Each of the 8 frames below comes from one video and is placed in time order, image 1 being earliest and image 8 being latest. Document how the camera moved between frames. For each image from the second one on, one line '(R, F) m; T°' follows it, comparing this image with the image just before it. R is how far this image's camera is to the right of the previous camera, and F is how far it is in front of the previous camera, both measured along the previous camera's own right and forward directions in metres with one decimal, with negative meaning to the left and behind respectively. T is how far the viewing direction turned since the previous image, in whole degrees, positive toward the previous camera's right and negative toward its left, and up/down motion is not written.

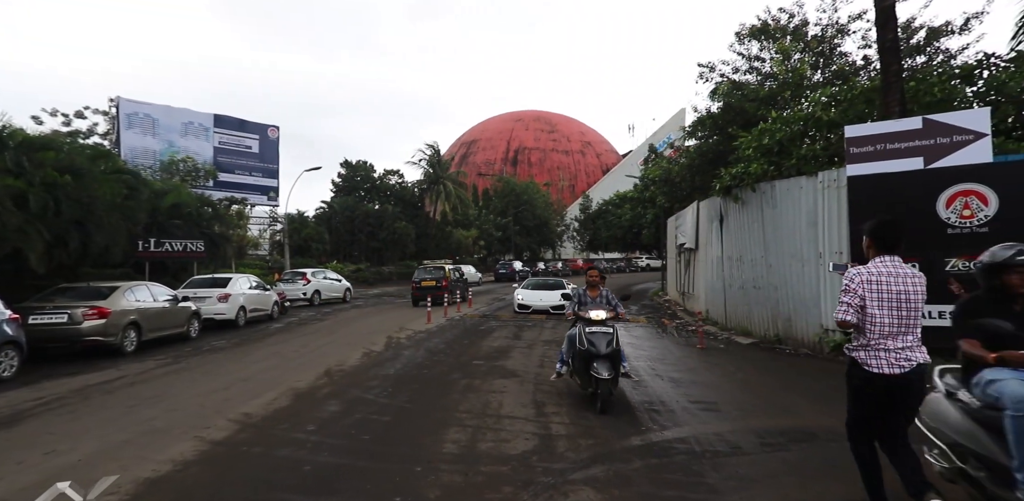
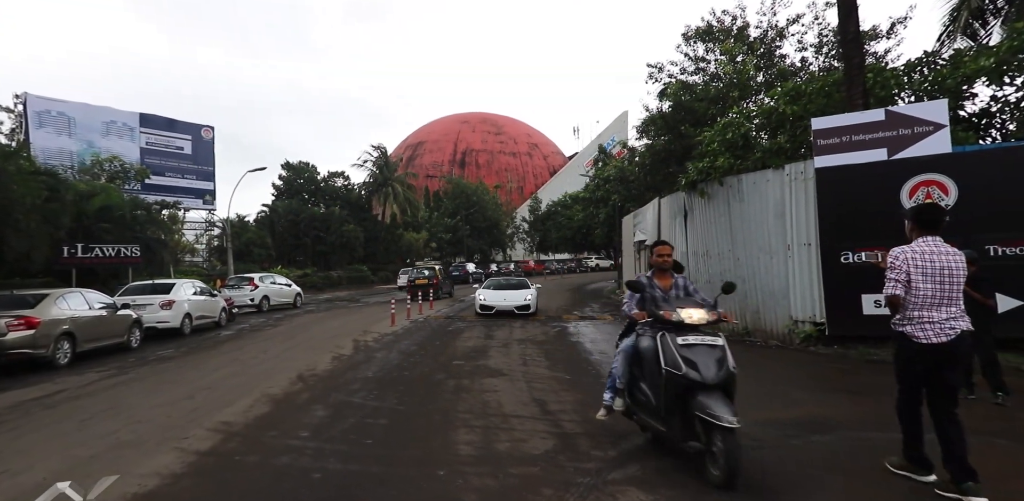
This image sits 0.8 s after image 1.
(-0.6, +0.3) m; +6°
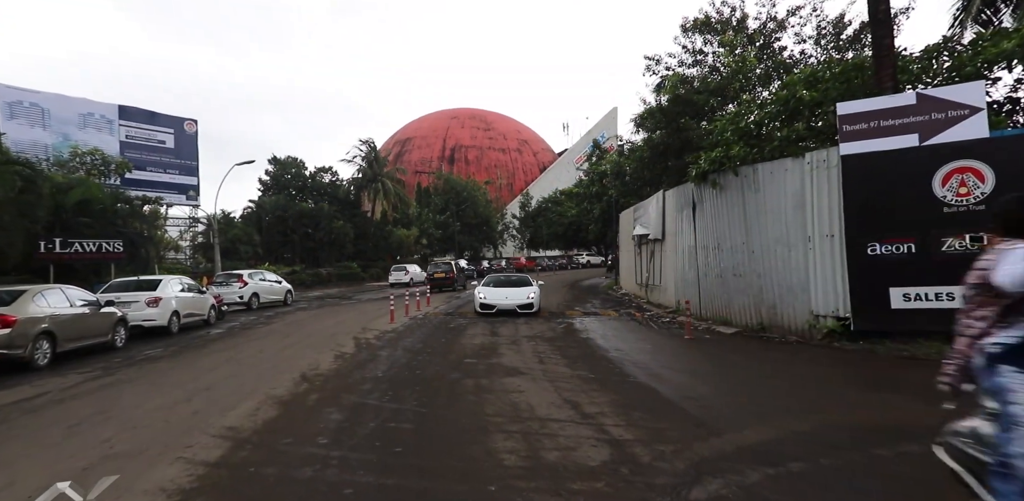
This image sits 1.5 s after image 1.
(-0.5, +0.5) m; +1°
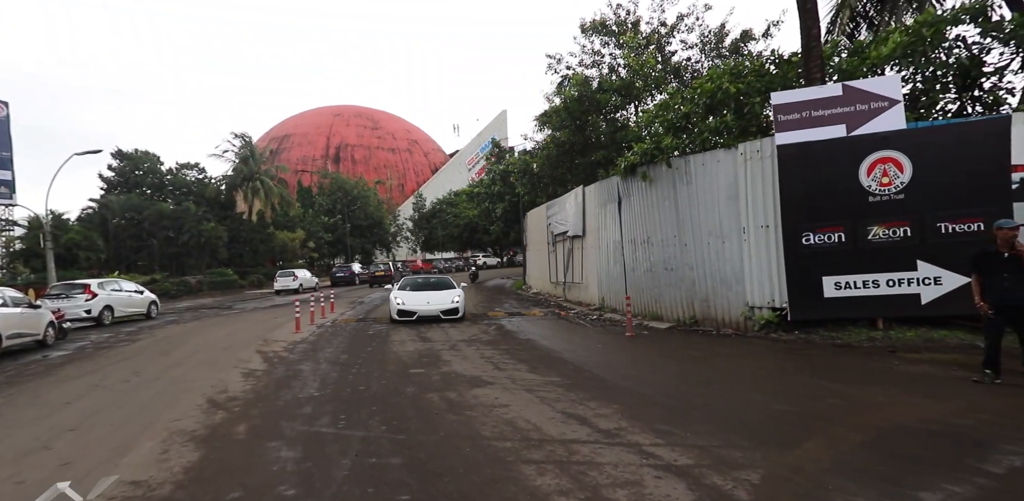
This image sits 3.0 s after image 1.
(-1.0, +1.0) m; +12°
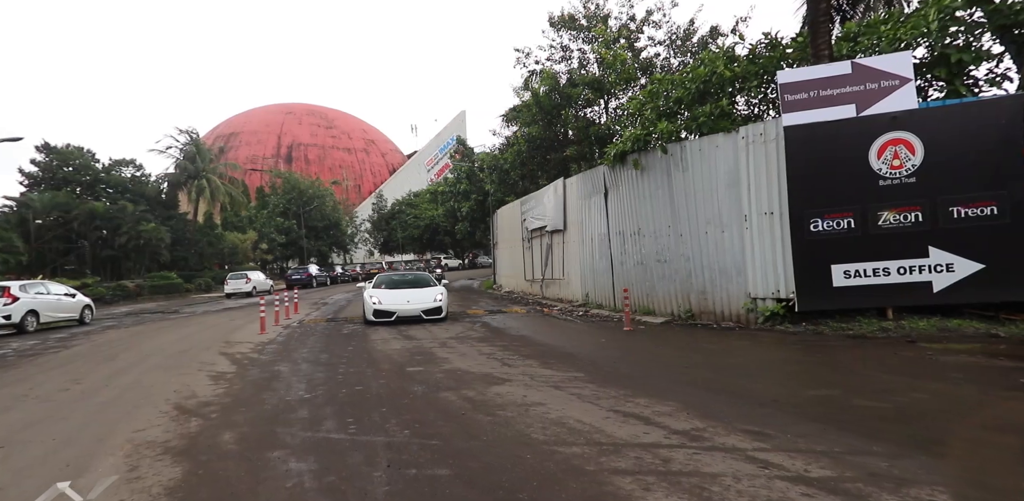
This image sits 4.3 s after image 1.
(-0.7, +0.8) m; +5°
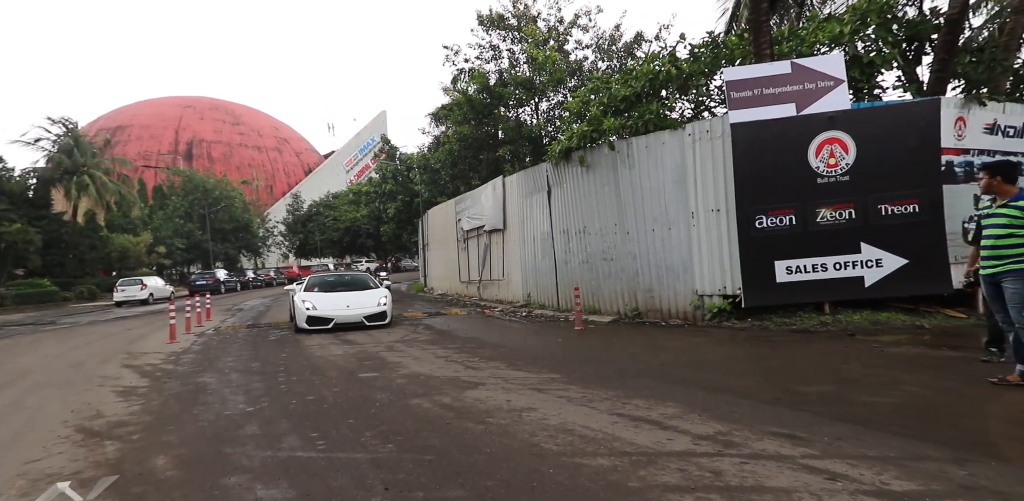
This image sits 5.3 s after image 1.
(-0.6, +0.5) m; +9°
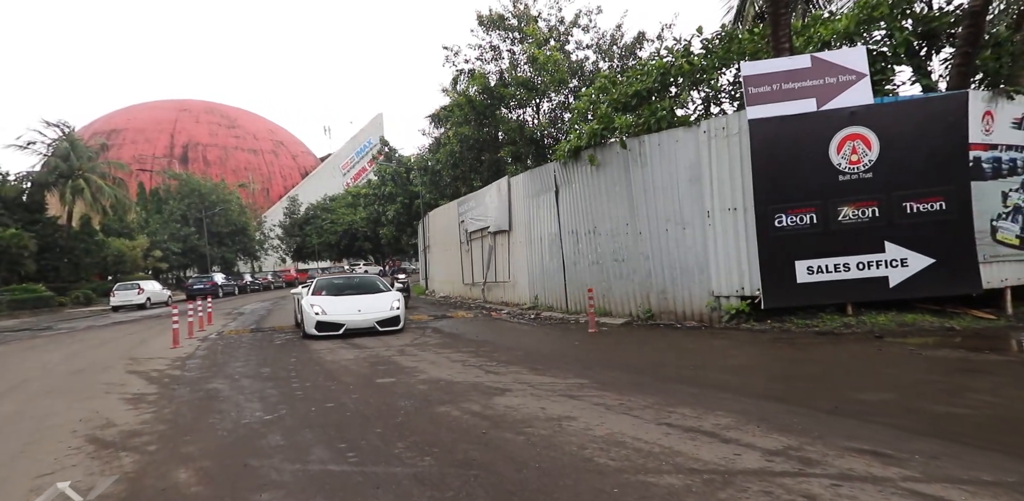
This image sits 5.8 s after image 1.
(-0.3, +0.2) m; 0°
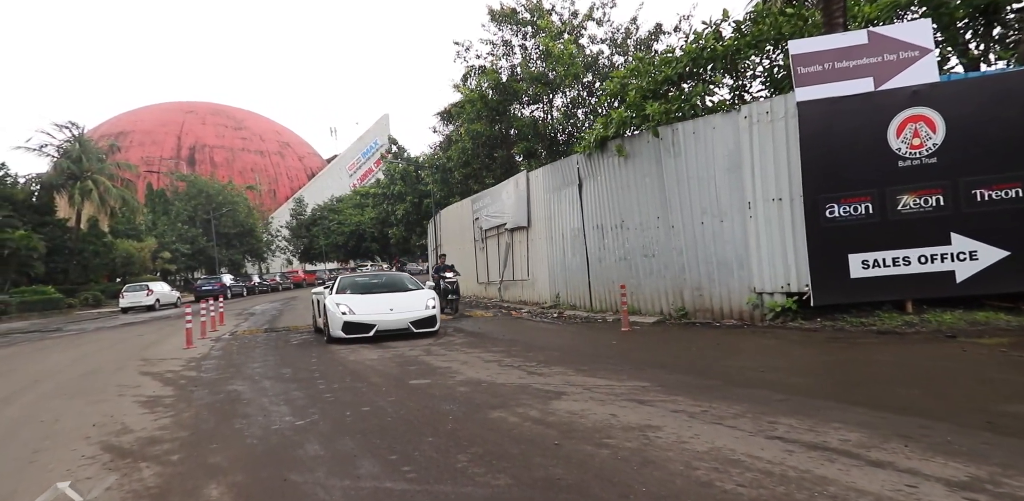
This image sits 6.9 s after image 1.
(-0.5, +0.5) m; -1°
